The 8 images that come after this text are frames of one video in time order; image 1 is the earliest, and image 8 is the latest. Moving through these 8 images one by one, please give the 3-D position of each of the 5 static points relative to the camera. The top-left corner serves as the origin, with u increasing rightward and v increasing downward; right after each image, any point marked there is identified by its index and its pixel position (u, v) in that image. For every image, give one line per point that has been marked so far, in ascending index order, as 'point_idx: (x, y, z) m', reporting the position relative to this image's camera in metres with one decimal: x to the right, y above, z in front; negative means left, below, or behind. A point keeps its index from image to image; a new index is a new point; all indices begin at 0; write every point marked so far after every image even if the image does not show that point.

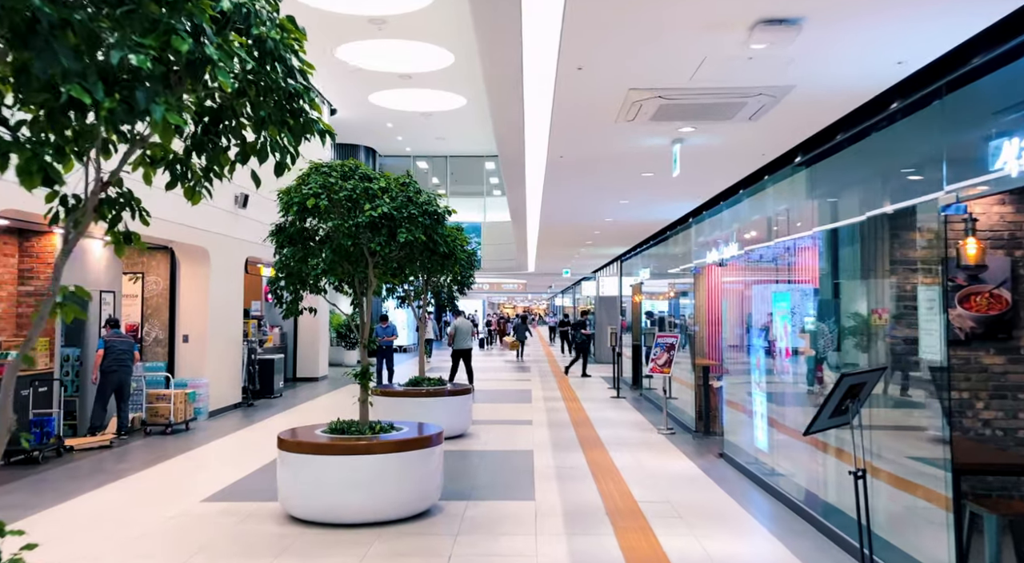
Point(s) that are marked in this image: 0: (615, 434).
0: (+1.4, -2.1, +10.3) m
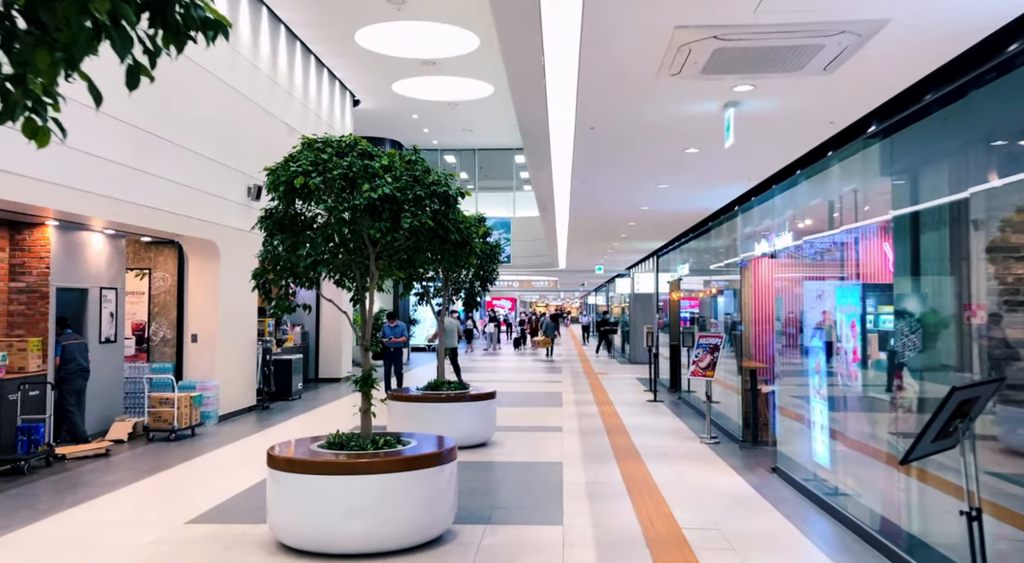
0: (+1.8, -2.0, +9.4) m
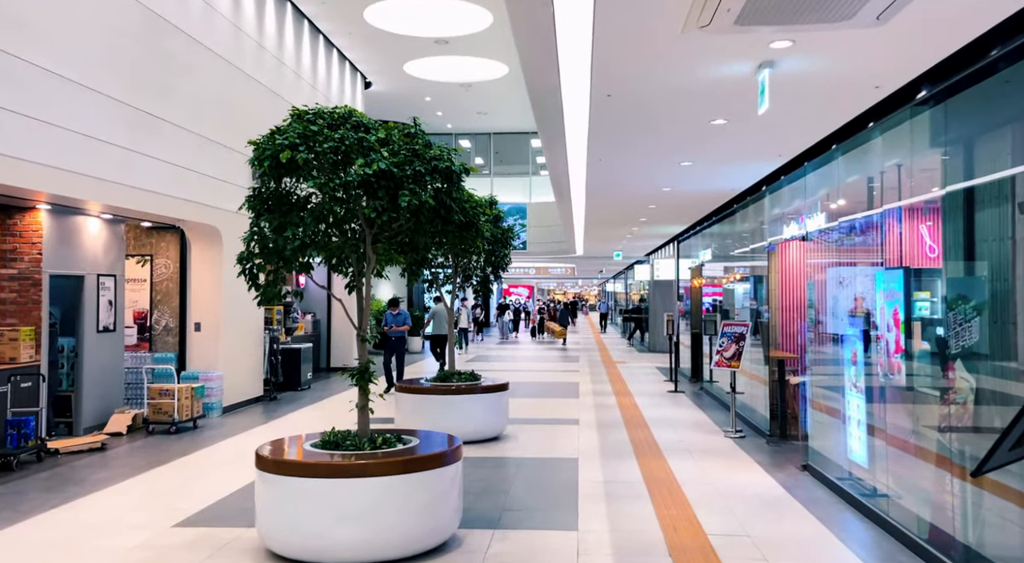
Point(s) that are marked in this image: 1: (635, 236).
0: (+1.9, -1.8, +8.9) m
1: (+2.8, +1.0, +17.0) m
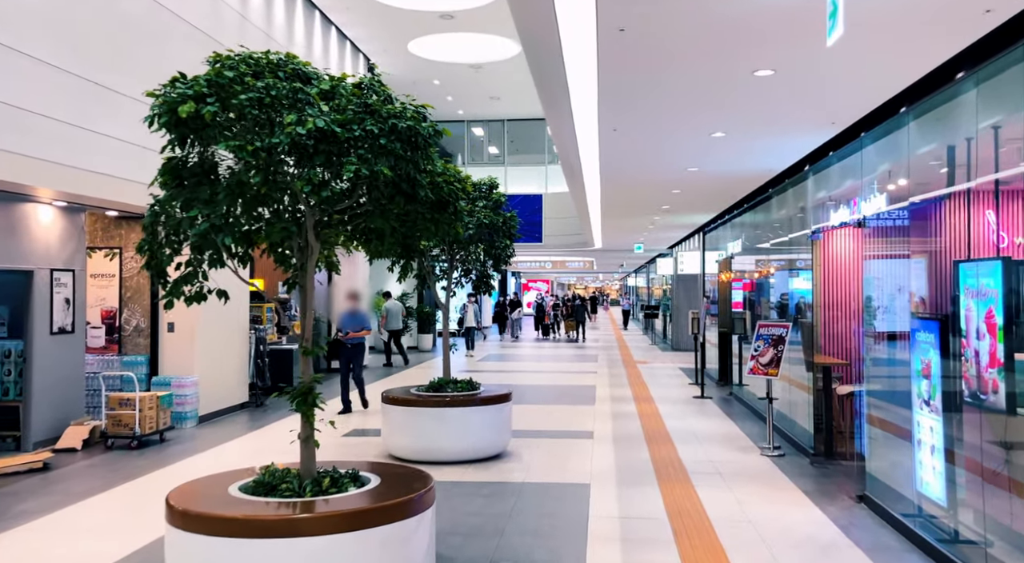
0: (+2.0, -1.8, +7.7) m
1: (+3.0, +1.1, +15.8) m
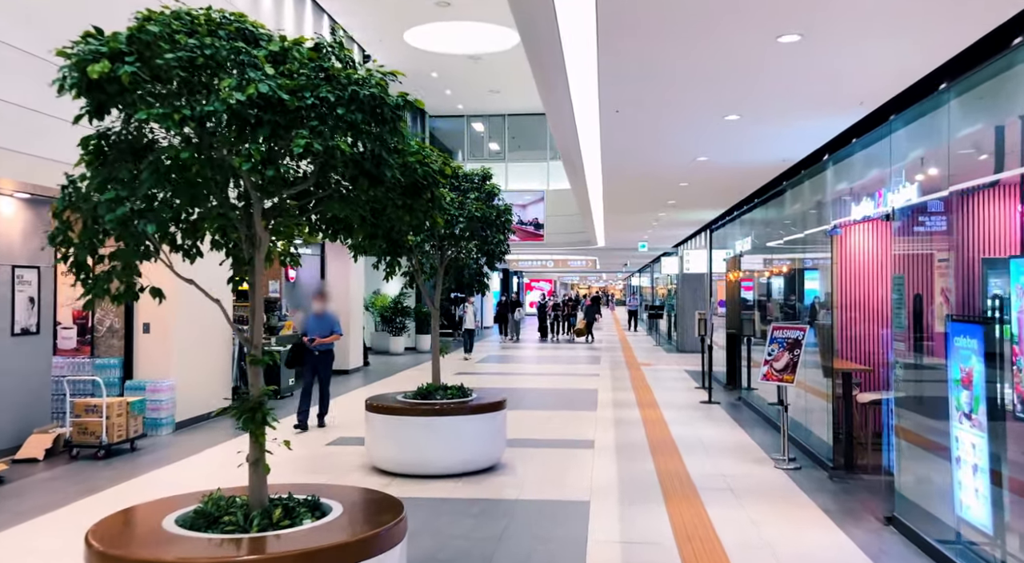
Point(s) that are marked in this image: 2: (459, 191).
0: (+1.9, -1.8, +7.2) m
1: (+3.0, +1.2, +15.2) m
2: (-0.5, +0.8, +7.0) m
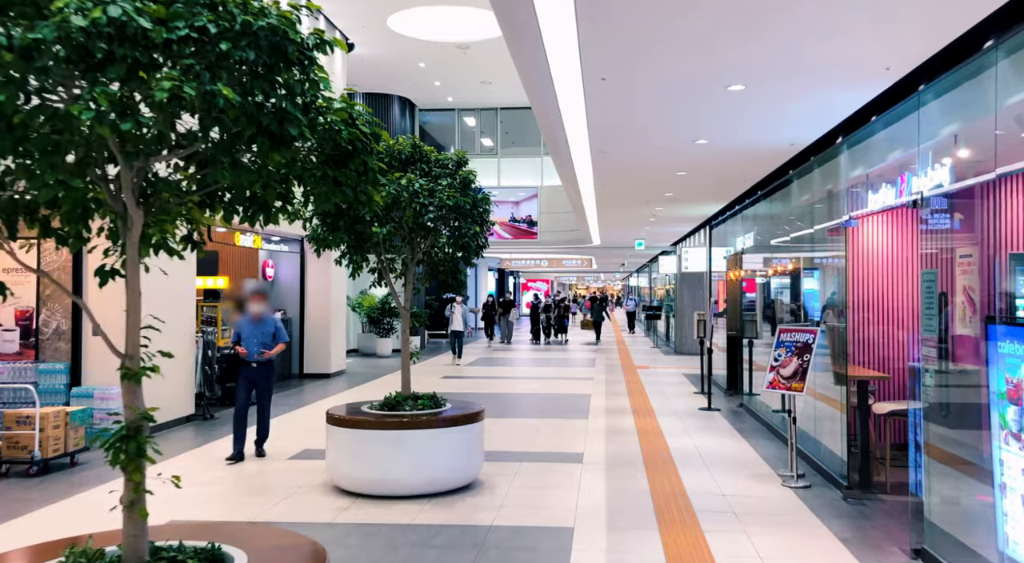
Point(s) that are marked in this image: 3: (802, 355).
0: (+1.7, -1.8, +6.4) m
1: (+2.8, +1.2, +14.5) m
2: (-0.7, +0.9, +6.2) m
3: (+2.6, -0.6, +6.7) m
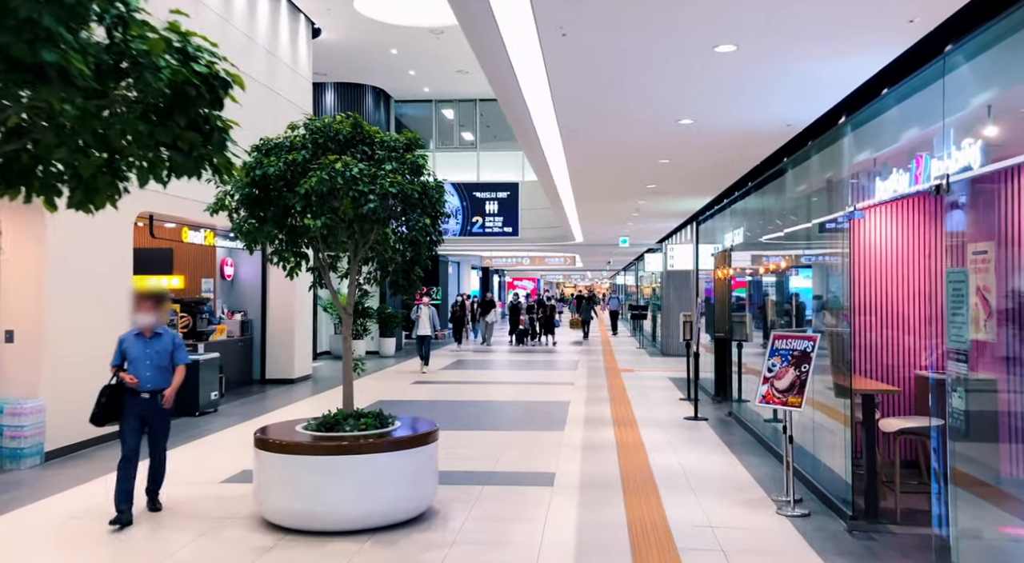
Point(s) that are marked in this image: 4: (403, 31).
0: (+1.4, -1.8, +5.7) m
1: (+2.4, +1.2, +13.7) m
2: (-1.0, +0.9, +5.4) m
3: (+2.2, -0.6, +5.9) m
4: (-2.1, +4.7, +14.4) m
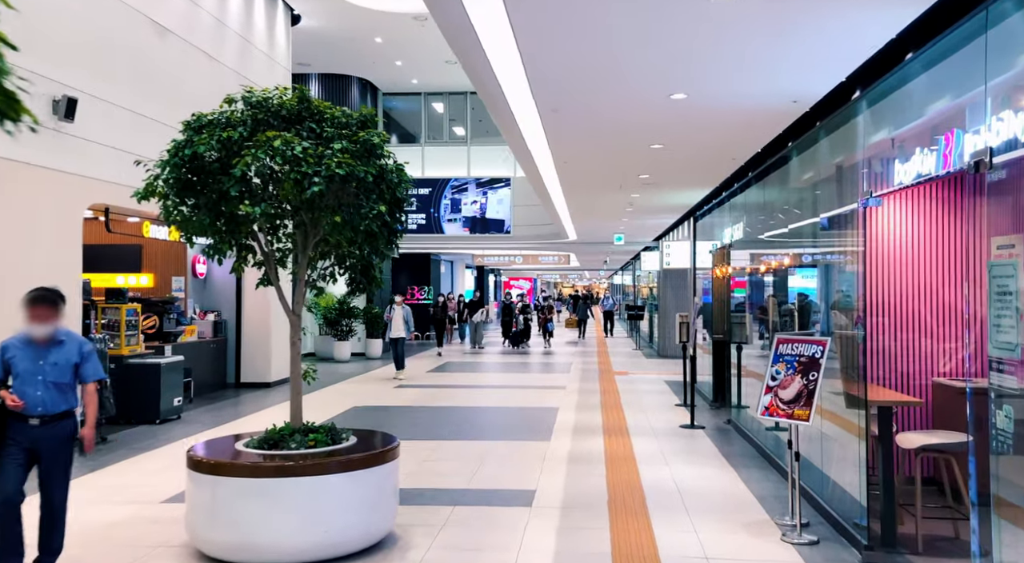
0: (+1.2, -1.7, +5.0) m
1: (+2.2, +1.2, +13.0) m
2: (-1.2, +0.9, +4.8) m
3: (+2.0, -0.6, +5.2) m
4: (-2.3, +4.7, +13.7) m
